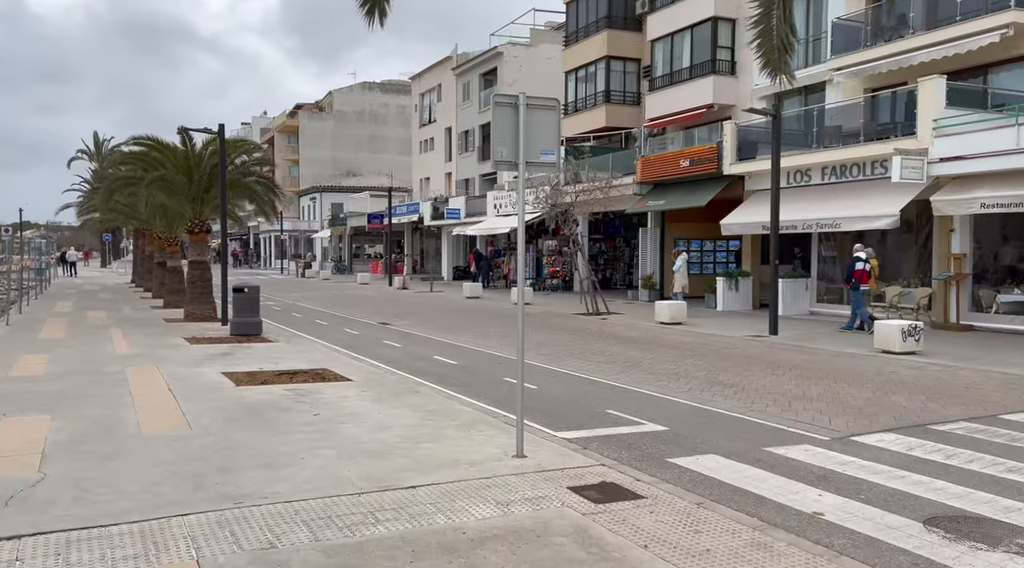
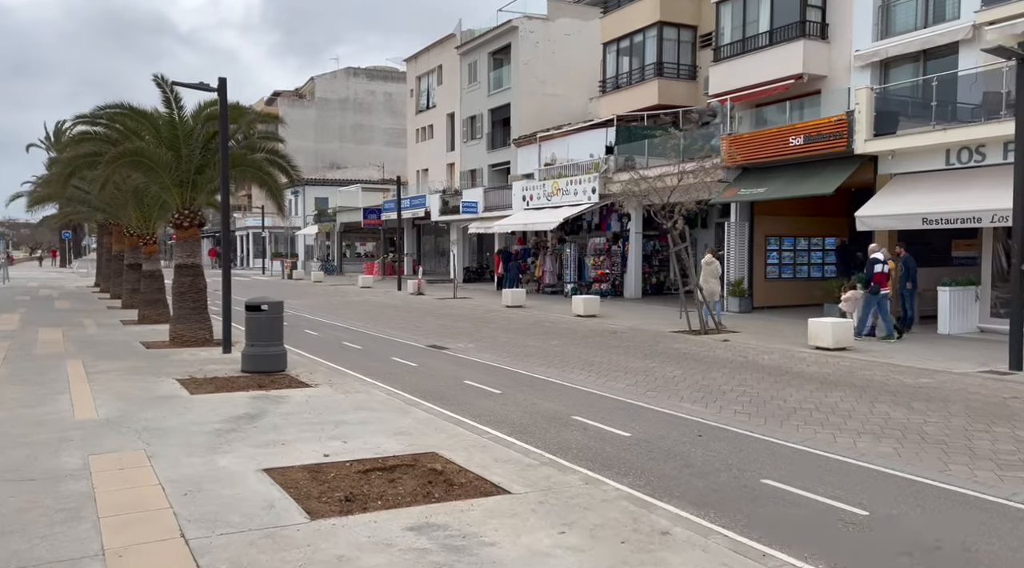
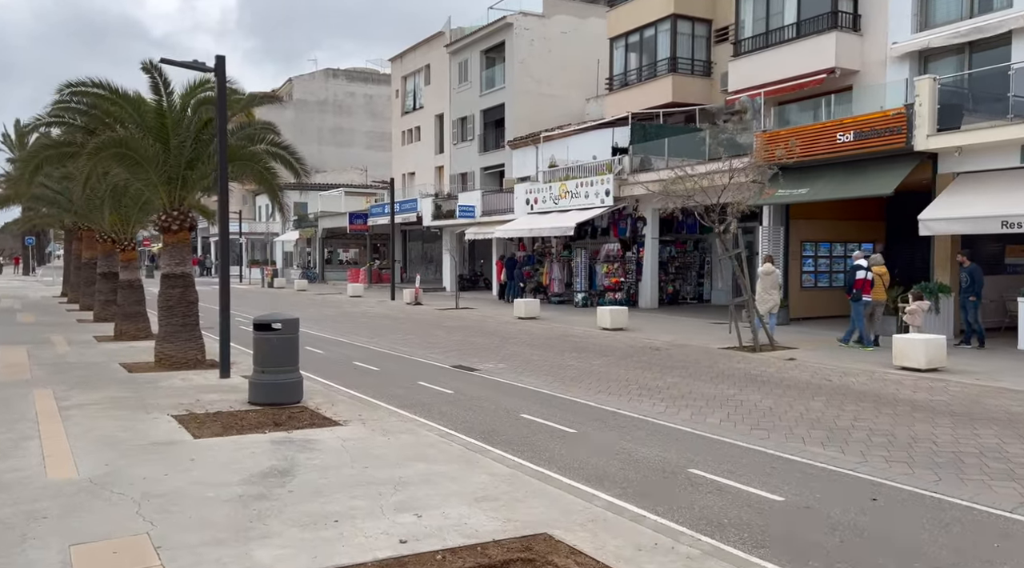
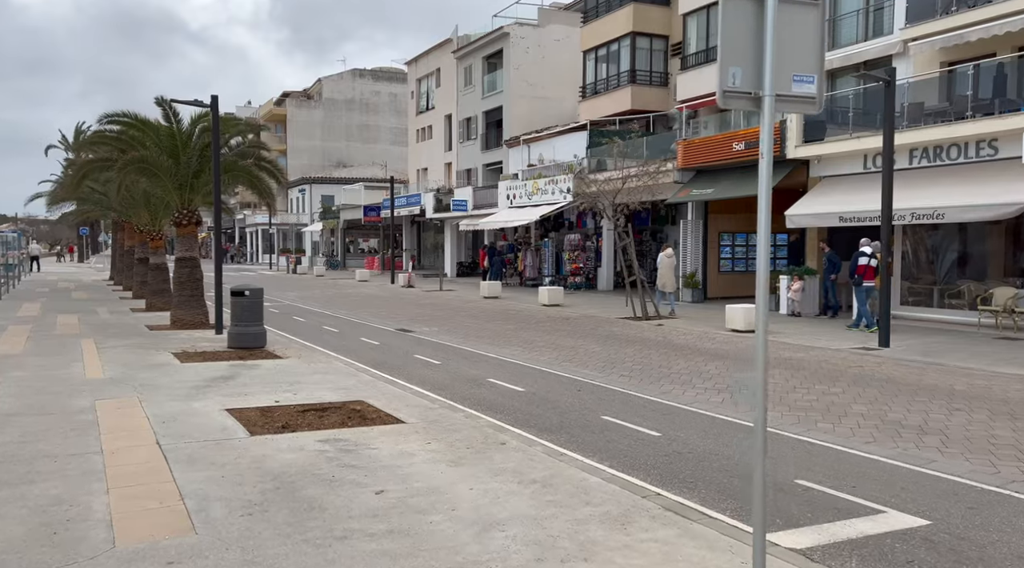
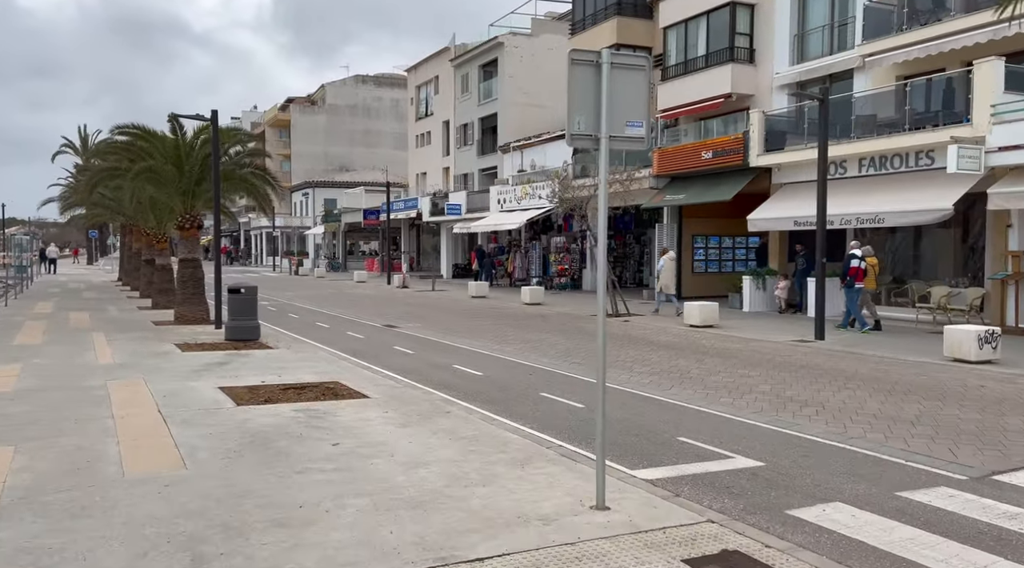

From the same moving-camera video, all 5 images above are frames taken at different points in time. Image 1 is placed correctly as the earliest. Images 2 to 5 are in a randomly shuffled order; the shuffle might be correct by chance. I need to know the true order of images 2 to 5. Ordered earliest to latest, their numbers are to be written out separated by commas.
5, 4, 2, 3
